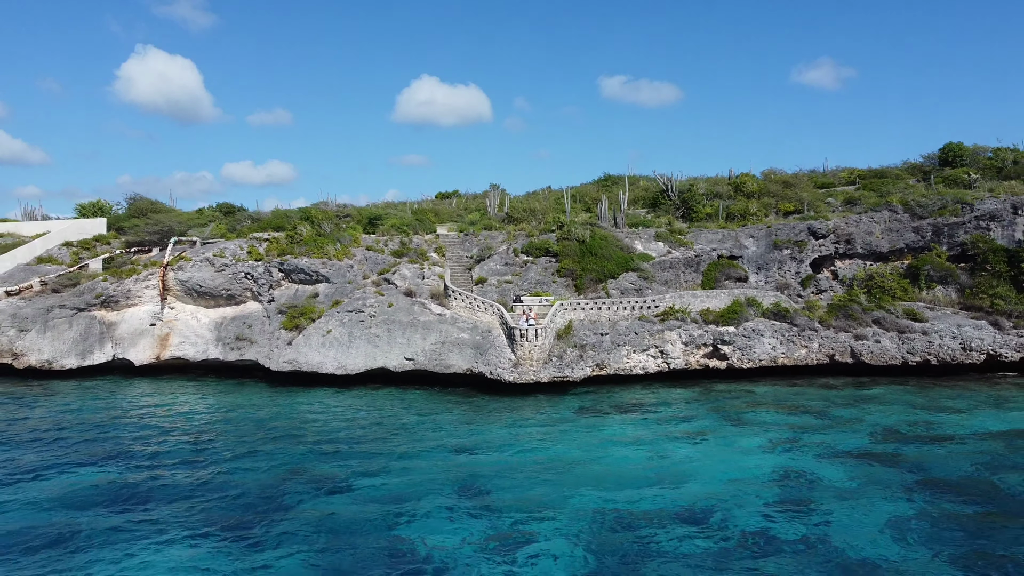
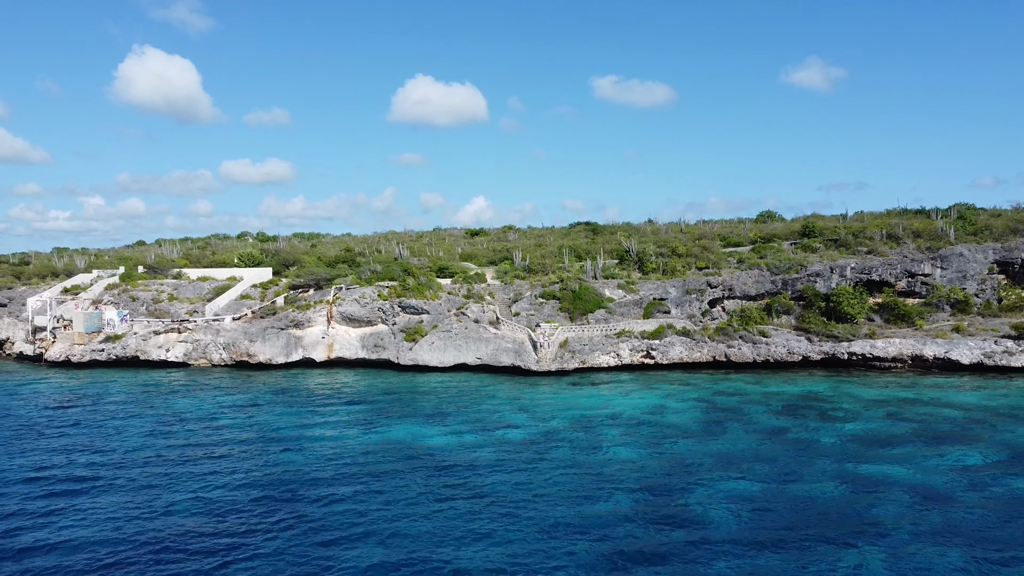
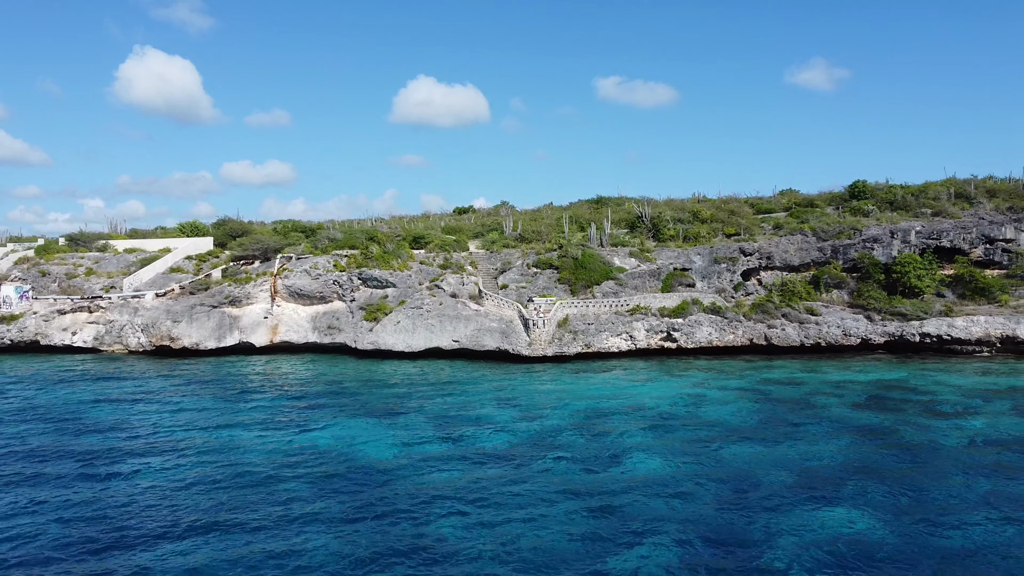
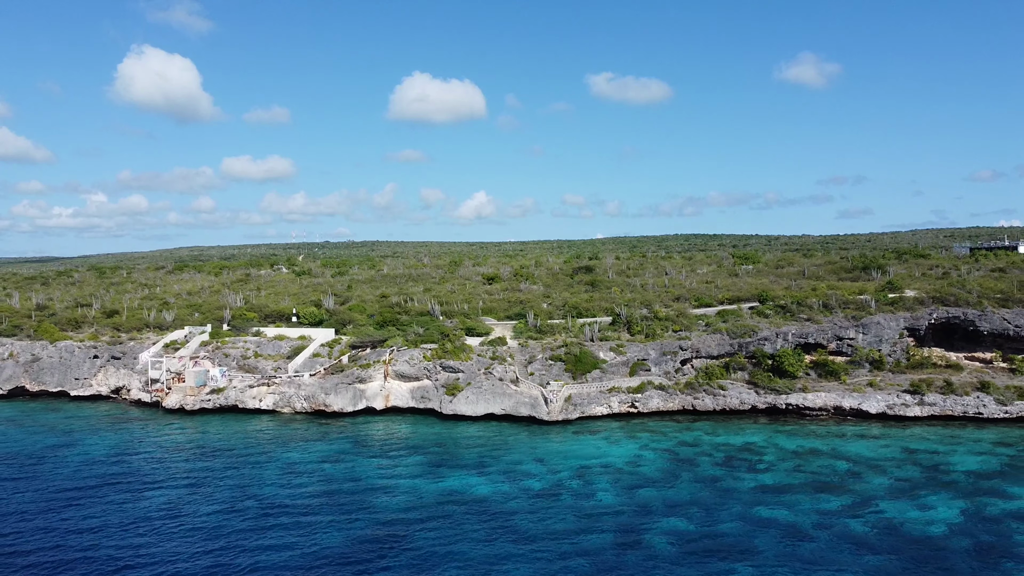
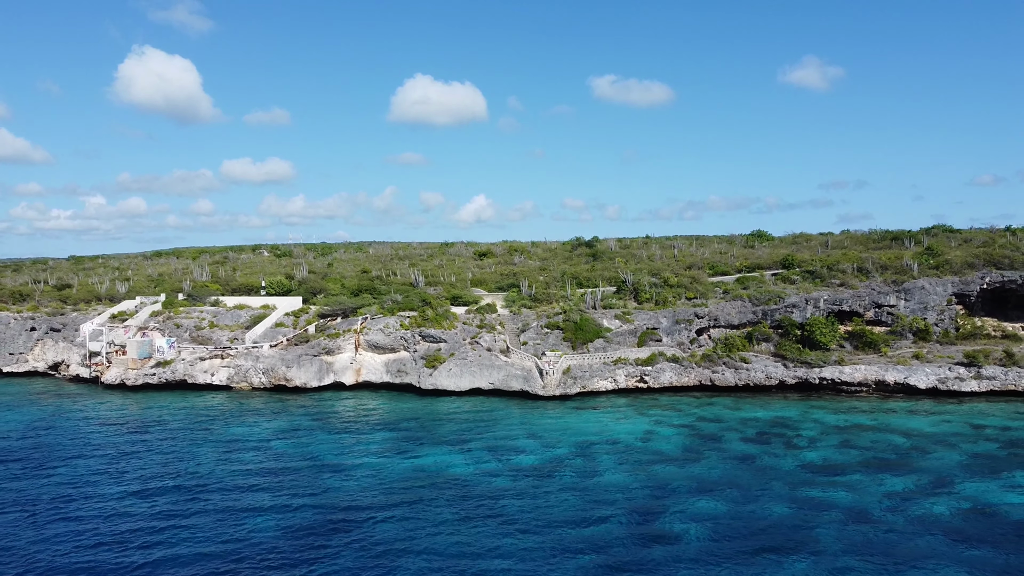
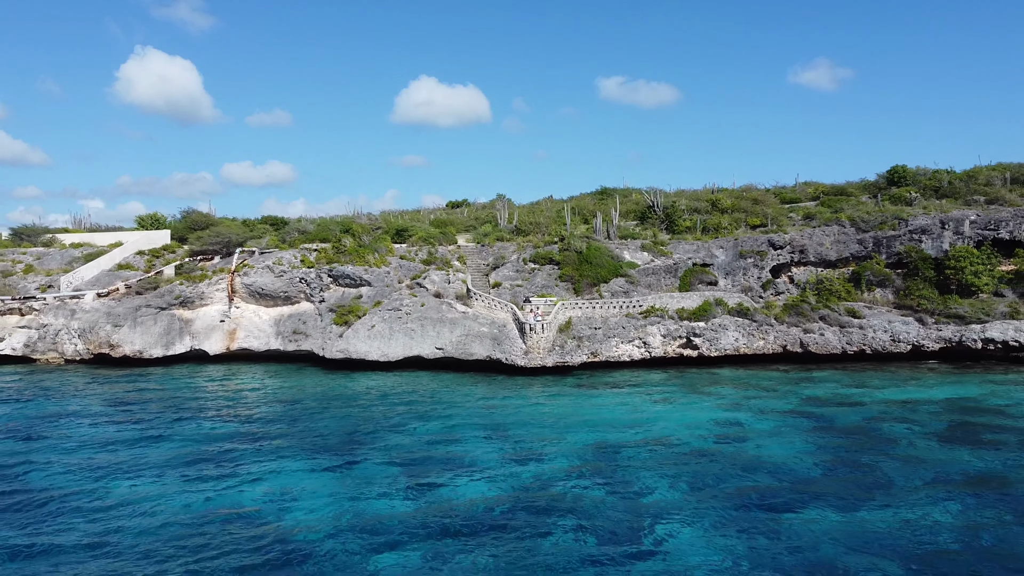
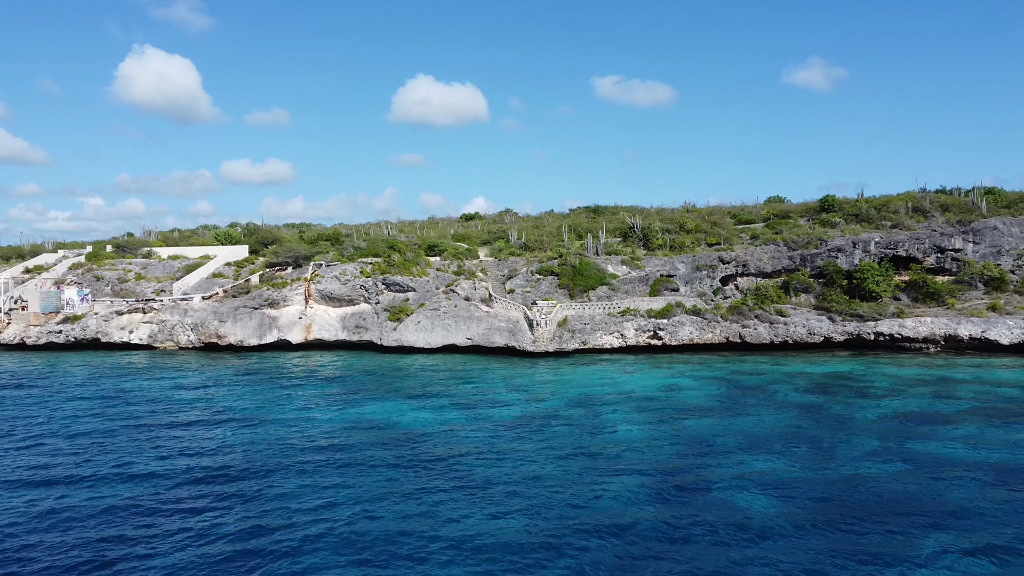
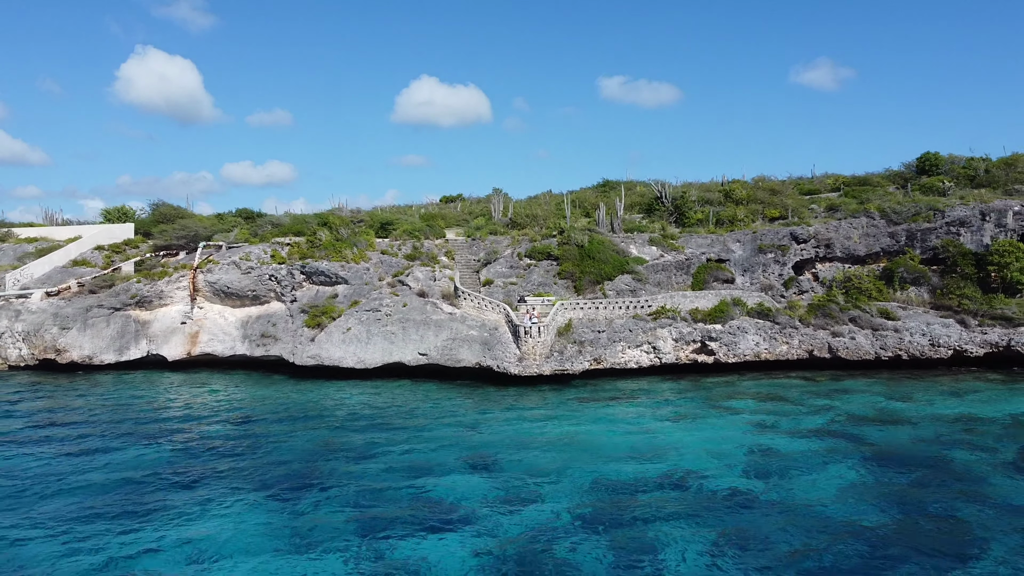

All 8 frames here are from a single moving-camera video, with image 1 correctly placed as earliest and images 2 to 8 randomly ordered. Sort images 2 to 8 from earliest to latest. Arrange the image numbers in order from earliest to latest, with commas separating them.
8, 6, 3, 7, 2, 5, 4
